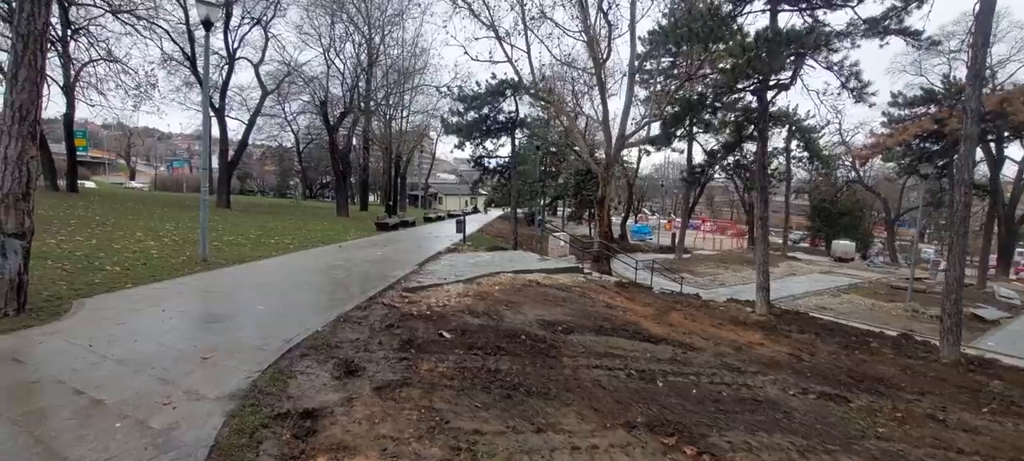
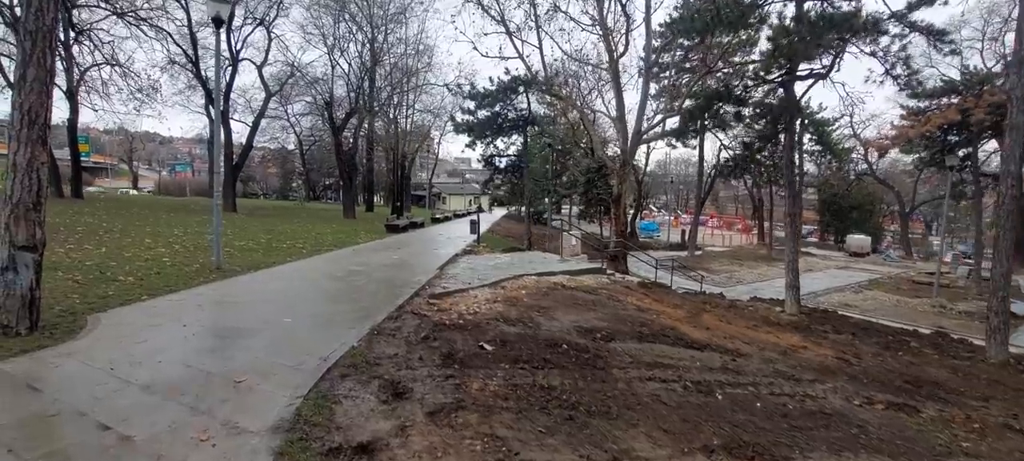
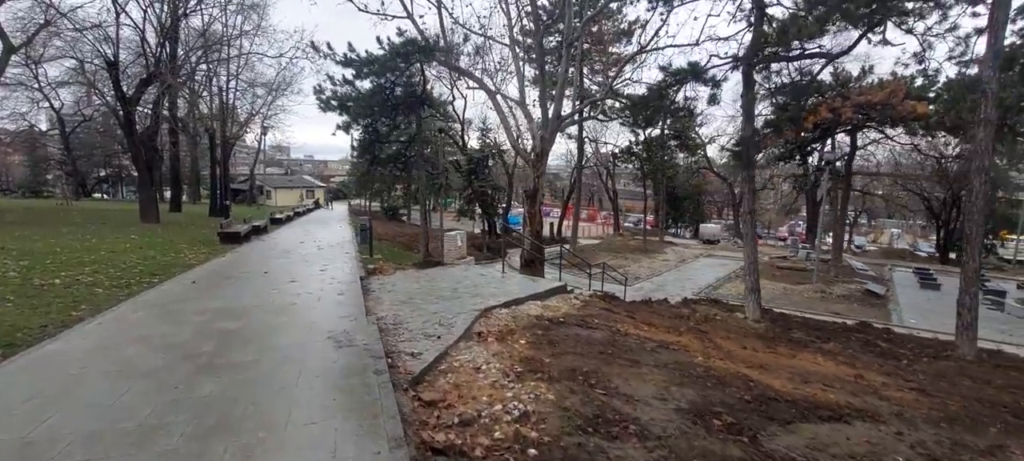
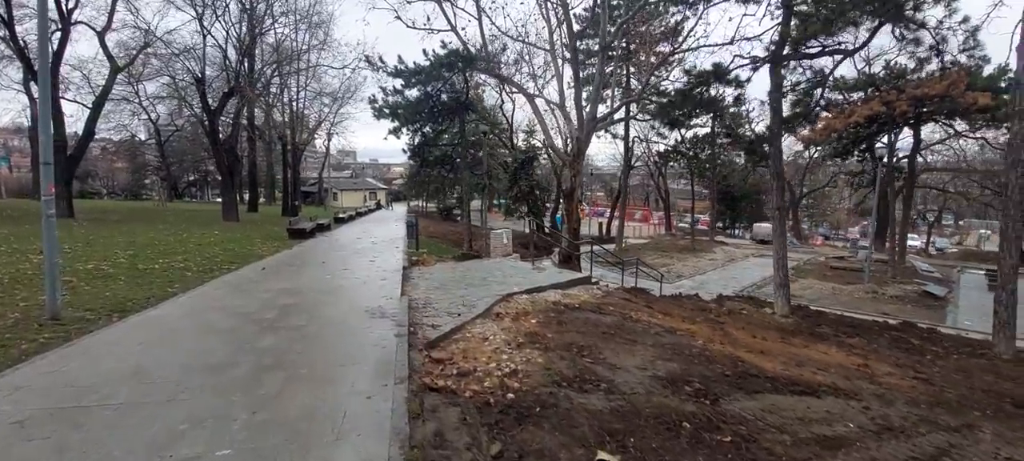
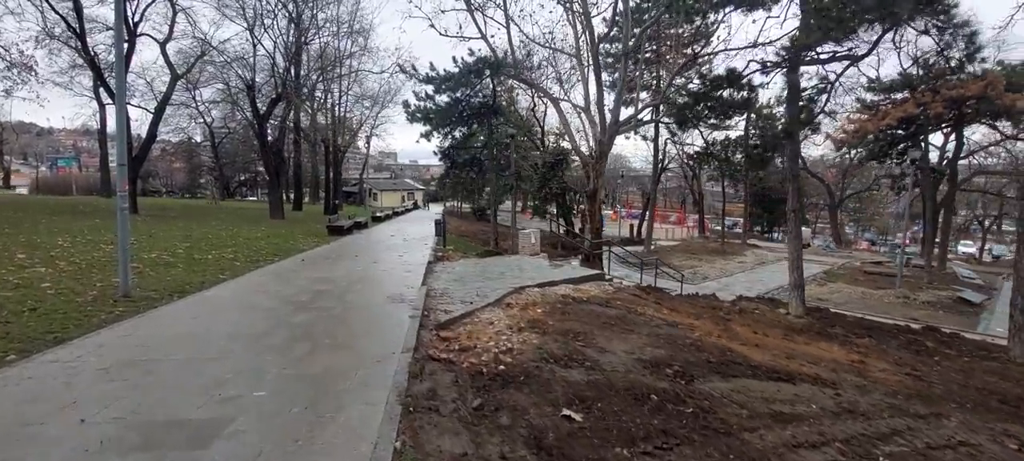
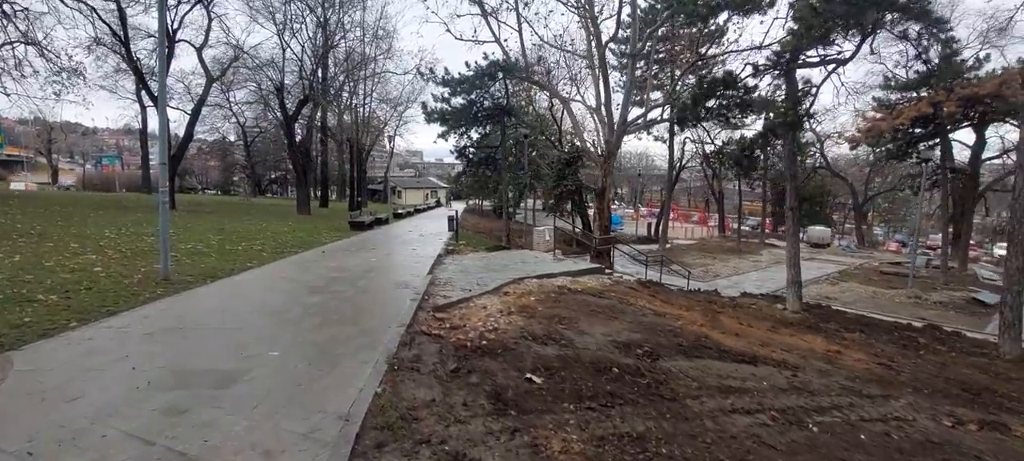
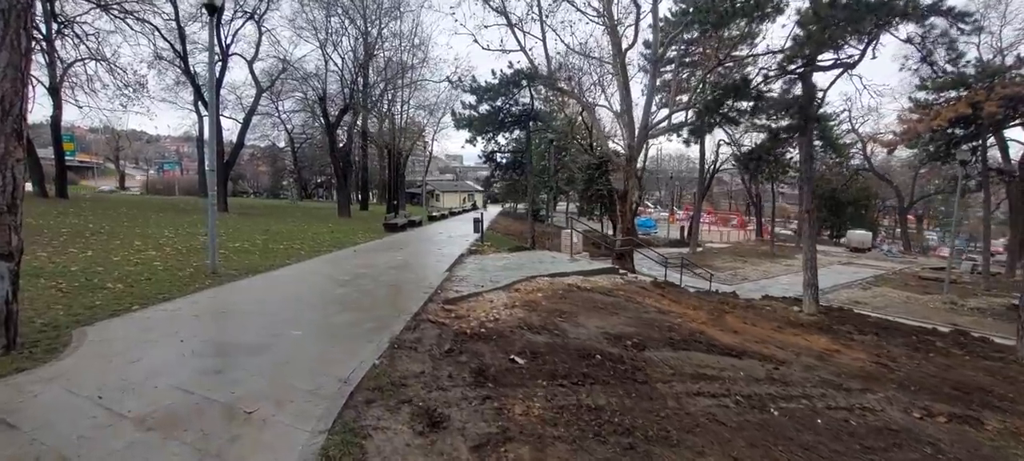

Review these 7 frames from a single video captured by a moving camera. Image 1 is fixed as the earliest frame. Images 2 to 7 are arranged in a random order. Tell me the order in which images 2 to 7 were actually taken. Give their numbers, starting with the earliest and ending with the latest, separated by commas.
2, 7, 6, 5, 4, 3
